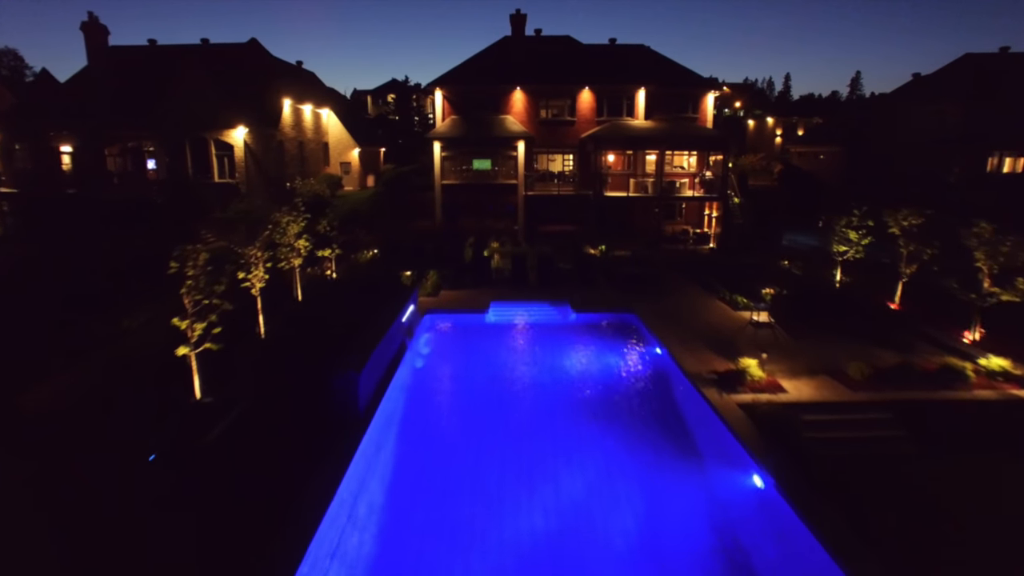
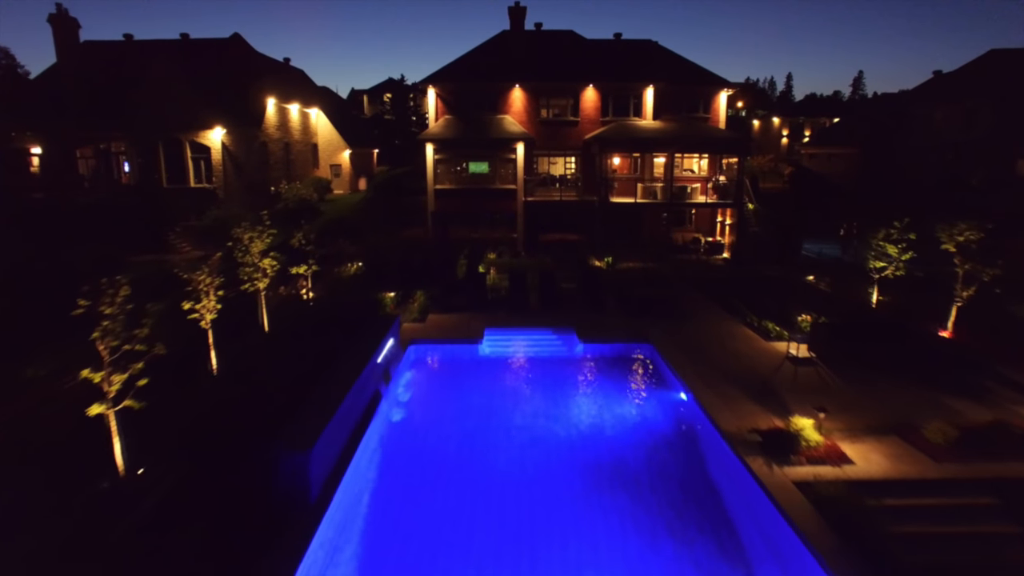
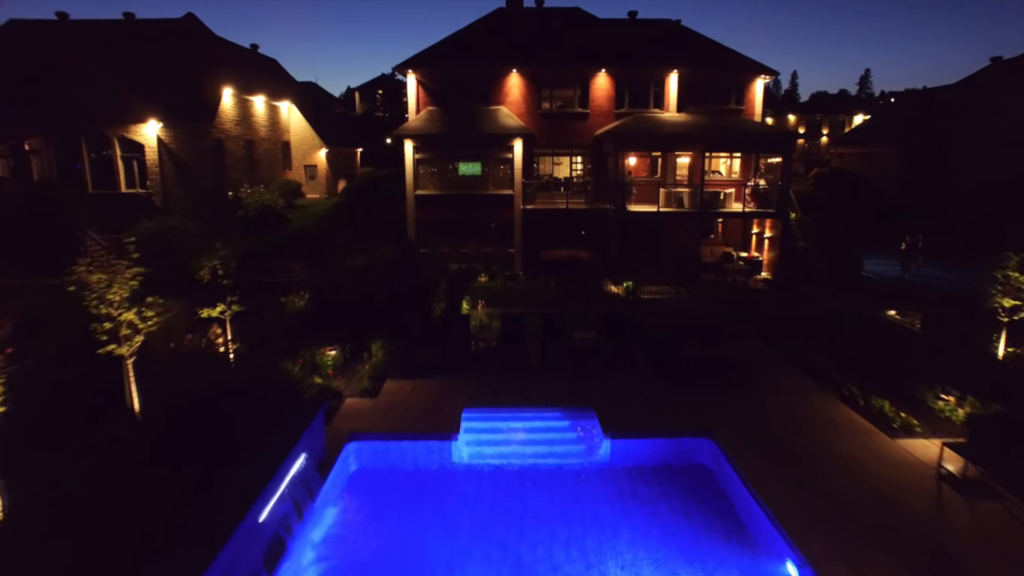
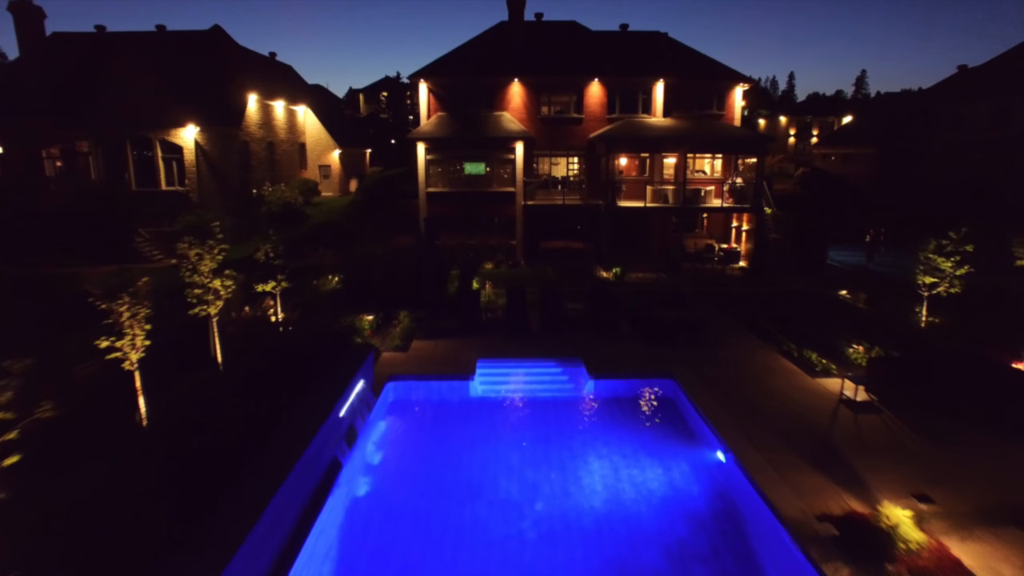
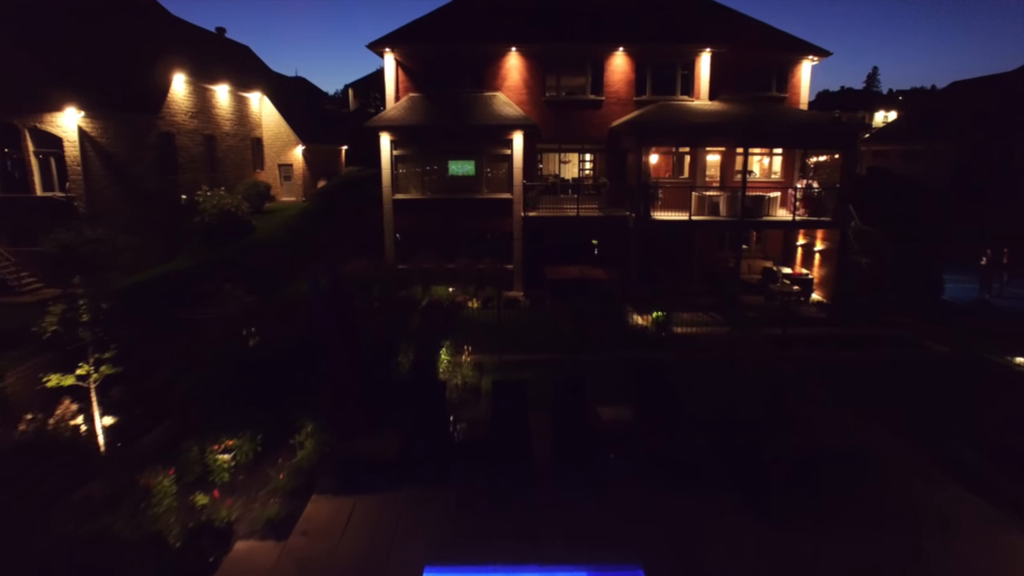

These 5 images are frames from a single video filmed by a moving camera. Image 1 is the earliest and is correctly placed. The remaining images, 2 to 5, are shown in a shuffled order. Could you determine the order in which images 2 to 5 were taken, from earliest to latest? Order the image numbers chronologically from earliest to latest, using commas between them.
2, 4, 3, 5
